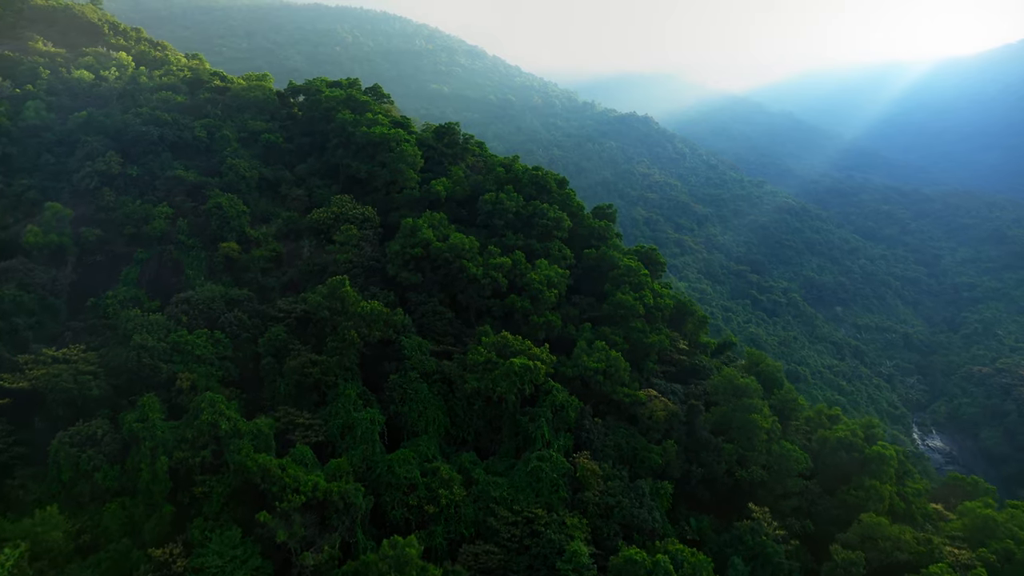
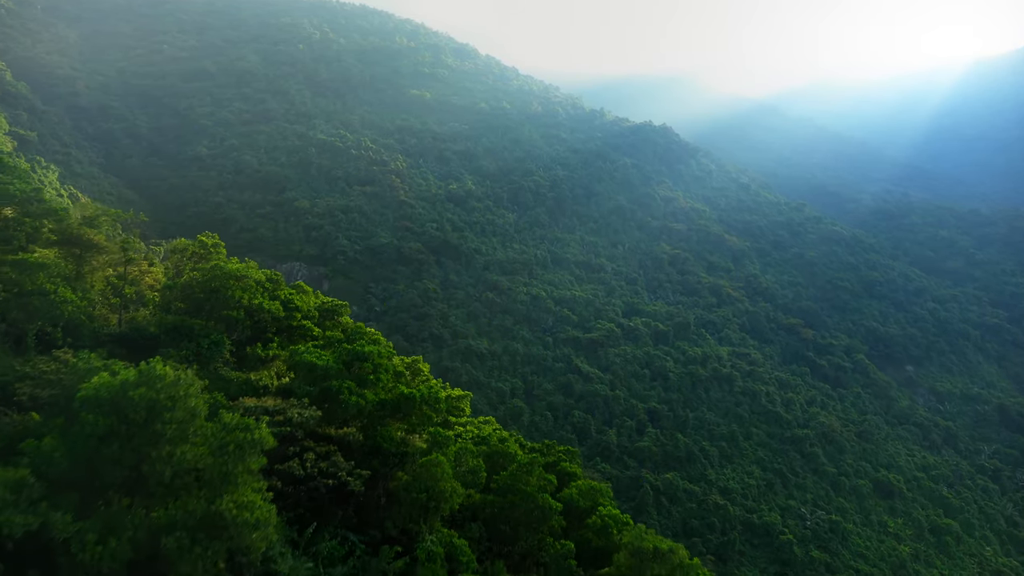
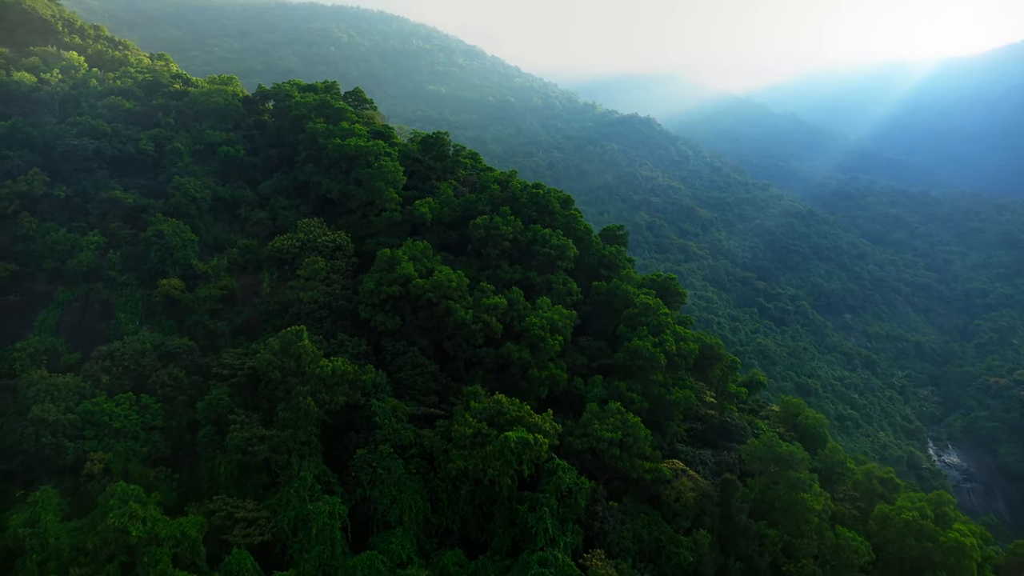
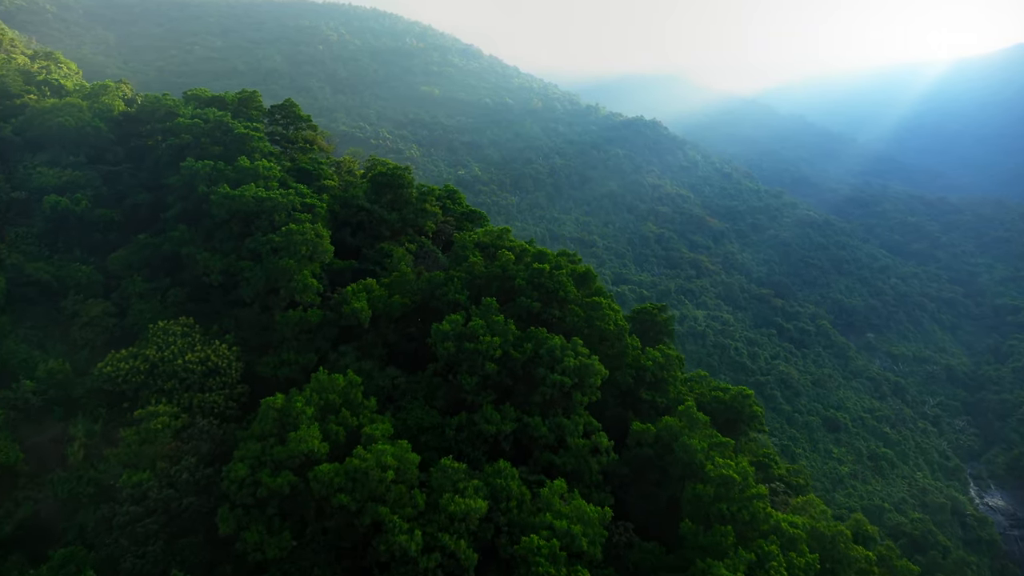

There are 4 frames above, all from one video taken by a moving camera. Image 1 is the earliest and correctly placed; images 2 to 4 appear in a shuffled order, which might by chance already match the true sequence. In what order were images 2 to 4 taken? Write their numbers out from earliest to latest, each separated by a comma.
3, 4, 2
